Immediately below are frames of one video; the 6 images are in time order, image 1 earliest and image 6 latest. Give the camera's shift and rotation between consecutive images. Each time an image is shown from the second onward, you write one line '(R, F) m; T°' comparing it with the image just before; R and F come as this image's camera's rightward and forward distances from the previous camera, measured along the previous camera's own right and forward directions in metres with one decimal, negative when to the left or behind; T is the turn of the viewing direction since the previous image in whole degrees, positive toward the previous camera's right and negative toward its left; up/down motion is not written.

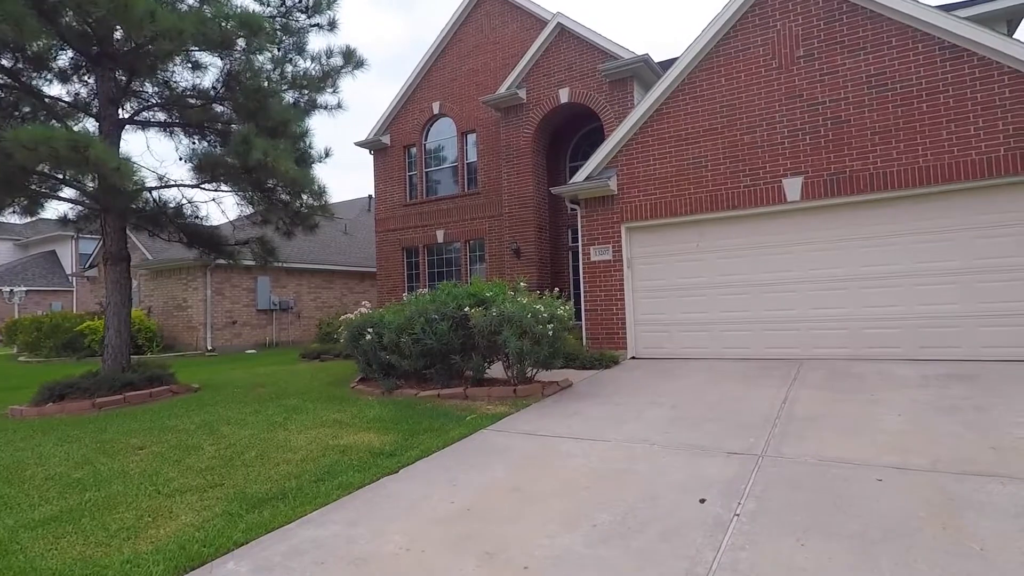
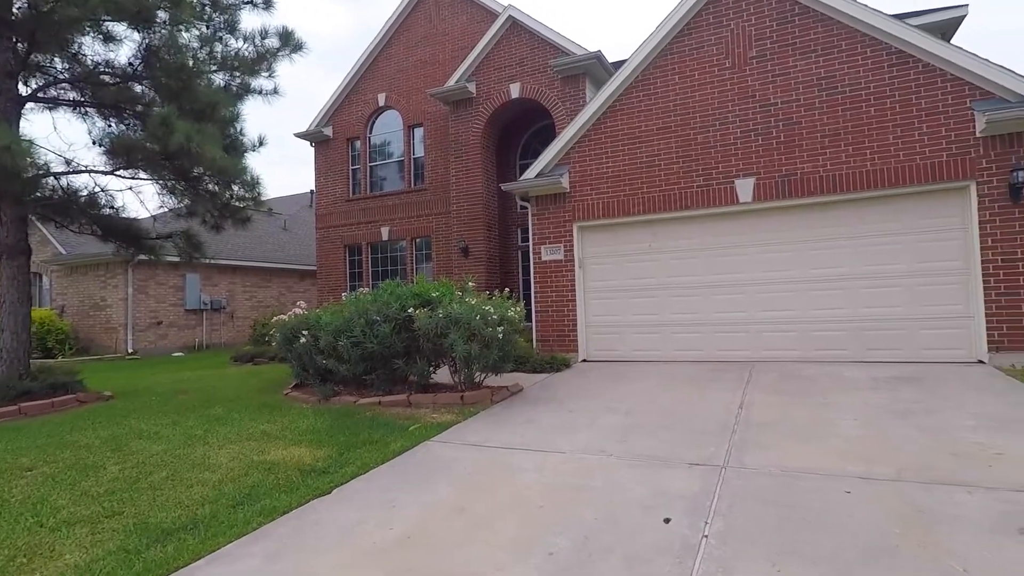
(0.0, +0.5) m; +5°
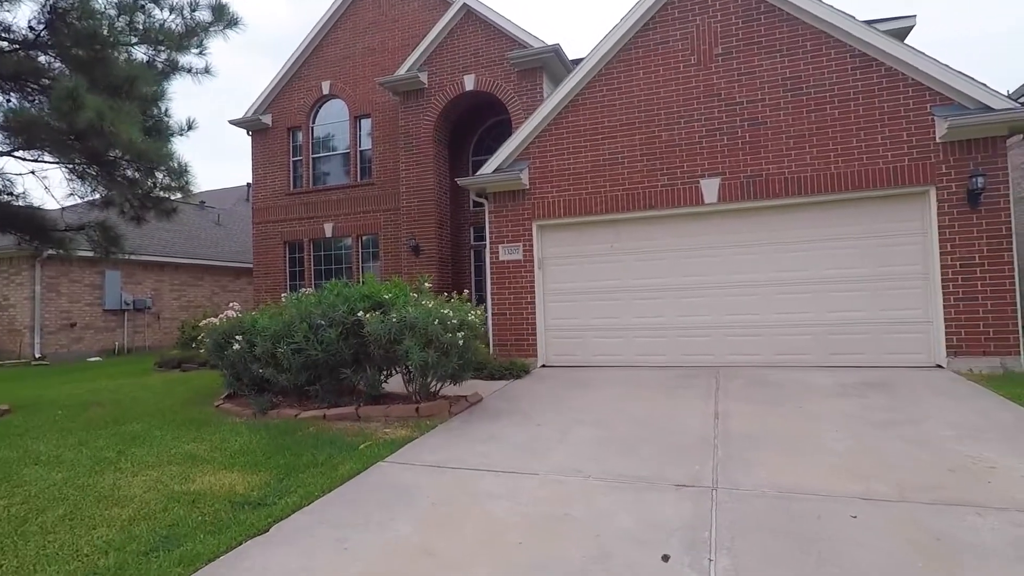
(-0.2, +0.6) m; +5°
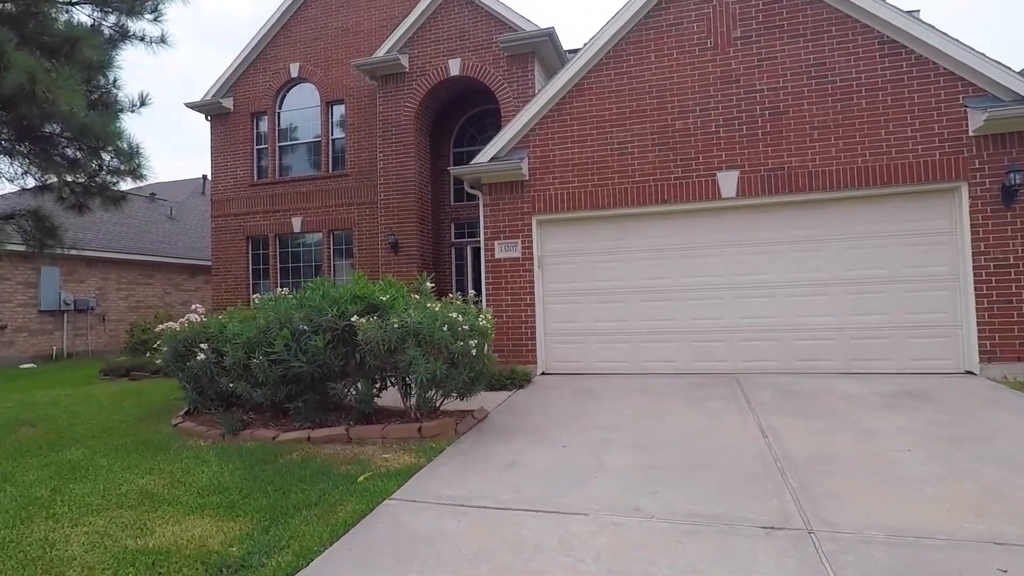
(-0.6, +0.9) m; +4°
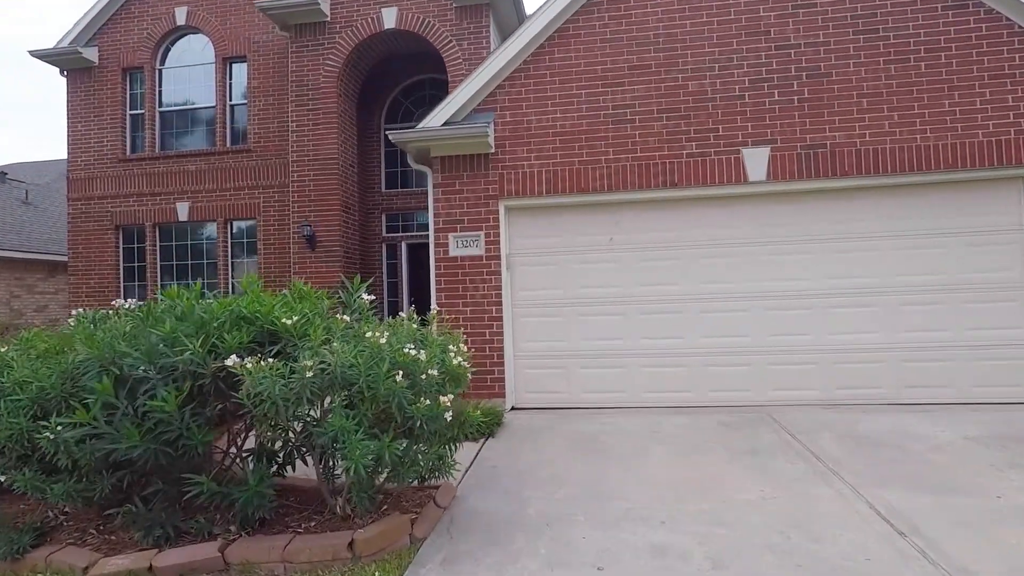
(-0.4, +2.3) m; +8°
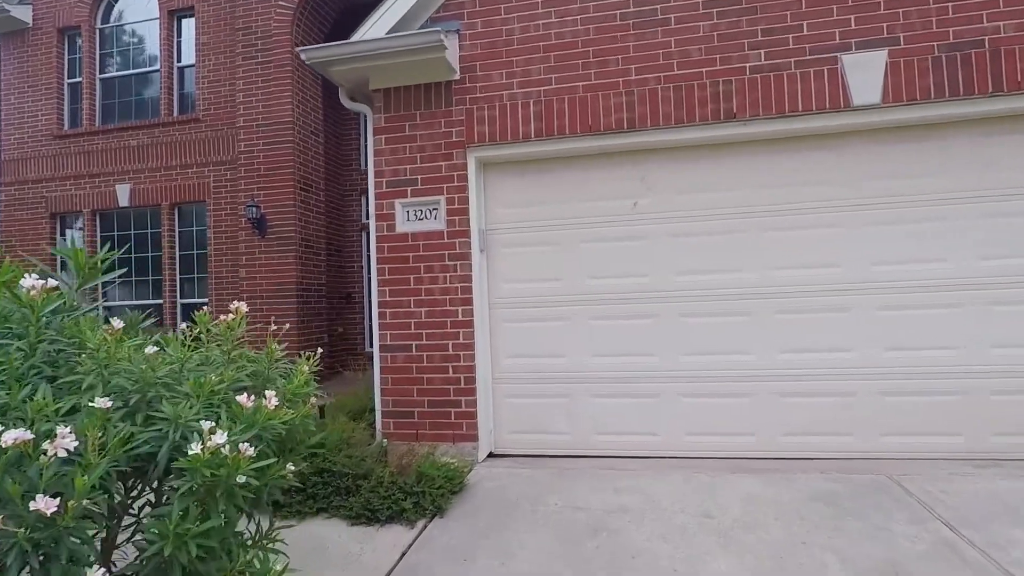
(+0.5, +2.2) m; -3°
